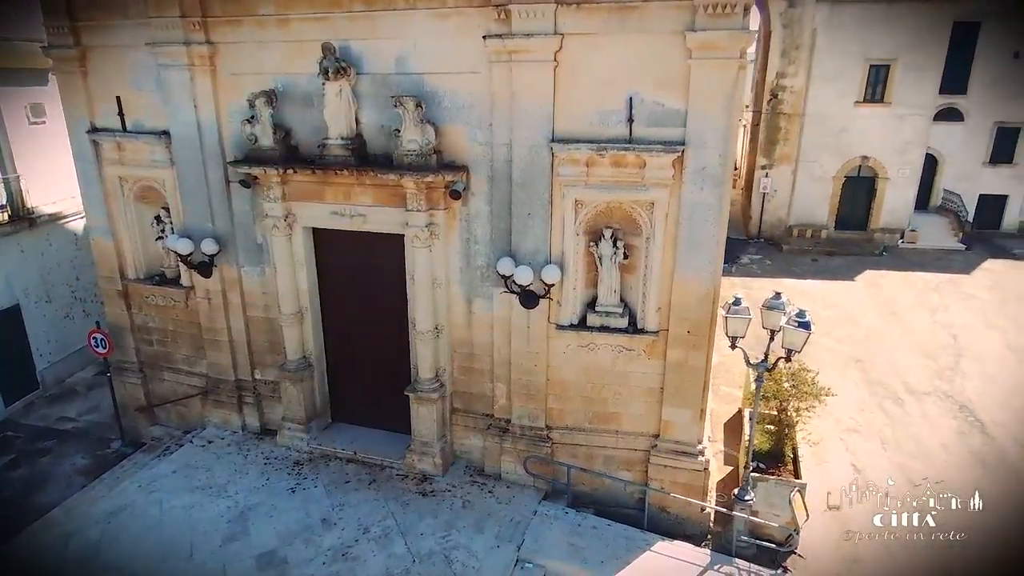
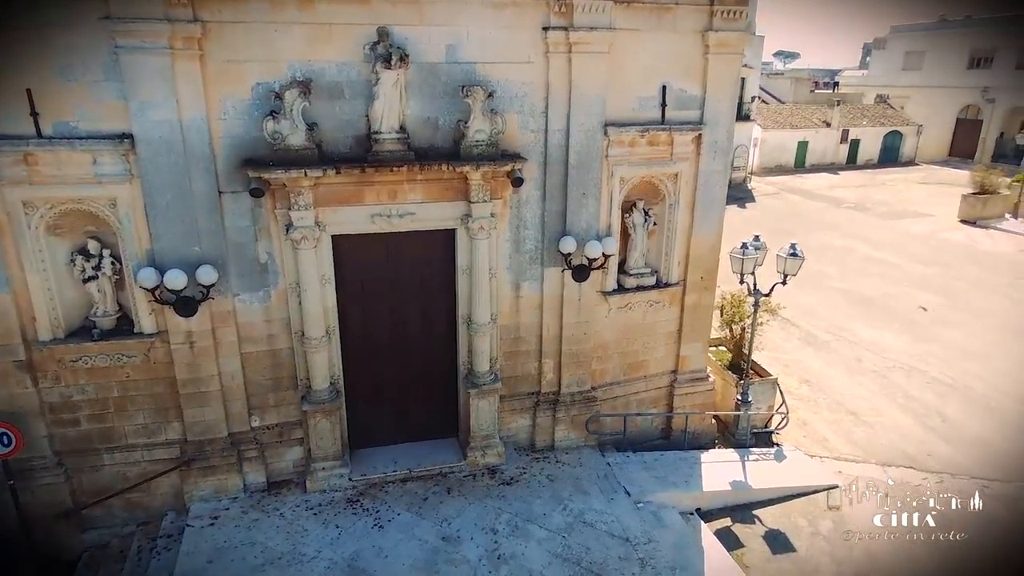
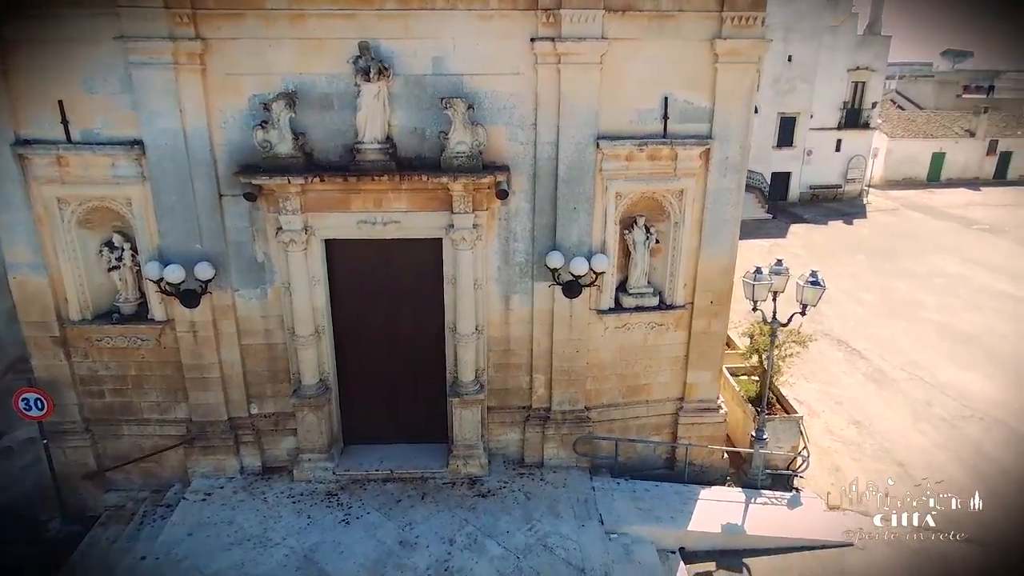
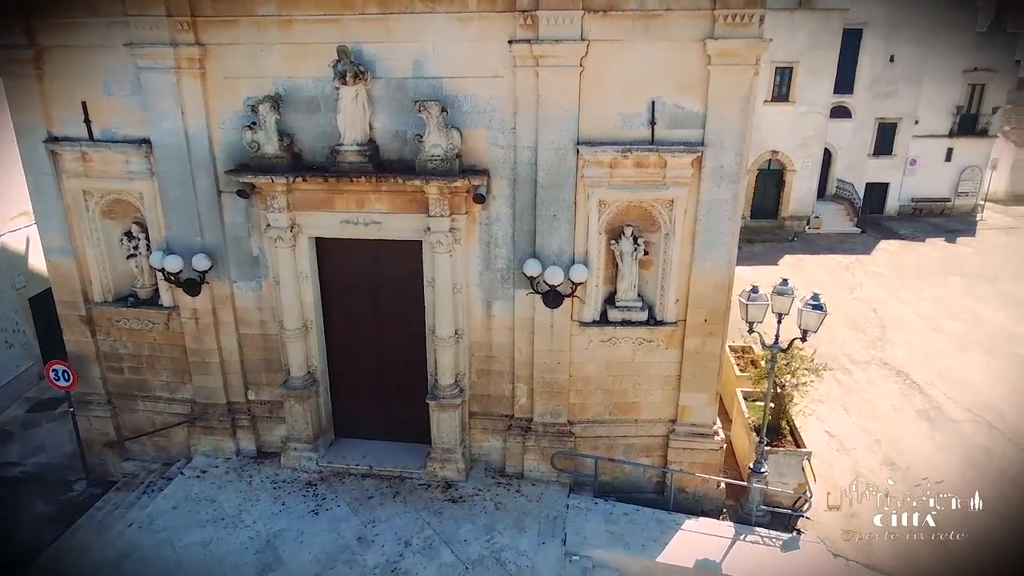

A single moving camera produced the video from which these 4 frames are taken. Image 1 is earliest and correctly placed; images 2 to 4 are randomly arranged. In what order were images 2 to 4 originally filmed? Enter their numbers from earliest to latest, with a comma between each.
4, 3, 2
